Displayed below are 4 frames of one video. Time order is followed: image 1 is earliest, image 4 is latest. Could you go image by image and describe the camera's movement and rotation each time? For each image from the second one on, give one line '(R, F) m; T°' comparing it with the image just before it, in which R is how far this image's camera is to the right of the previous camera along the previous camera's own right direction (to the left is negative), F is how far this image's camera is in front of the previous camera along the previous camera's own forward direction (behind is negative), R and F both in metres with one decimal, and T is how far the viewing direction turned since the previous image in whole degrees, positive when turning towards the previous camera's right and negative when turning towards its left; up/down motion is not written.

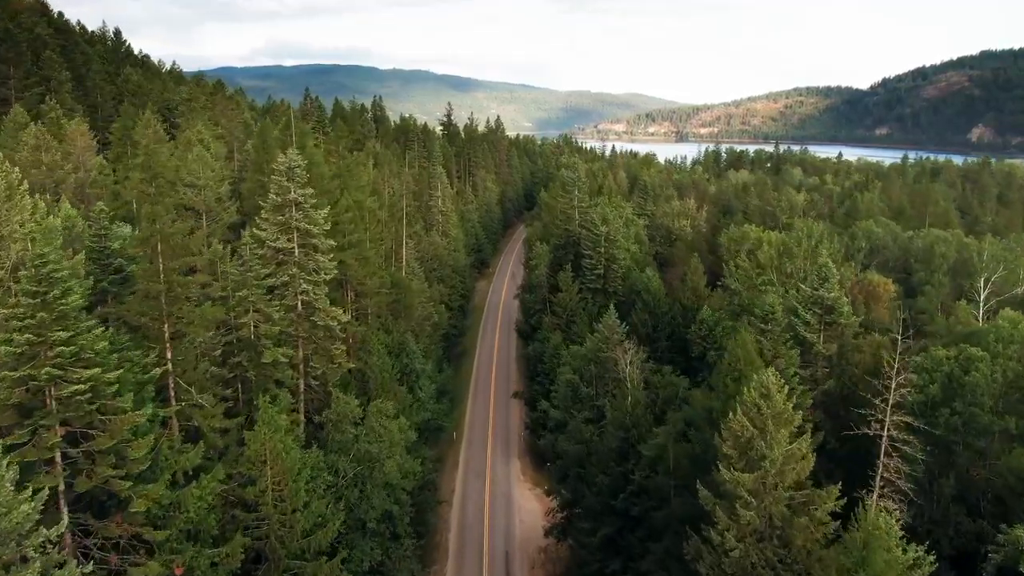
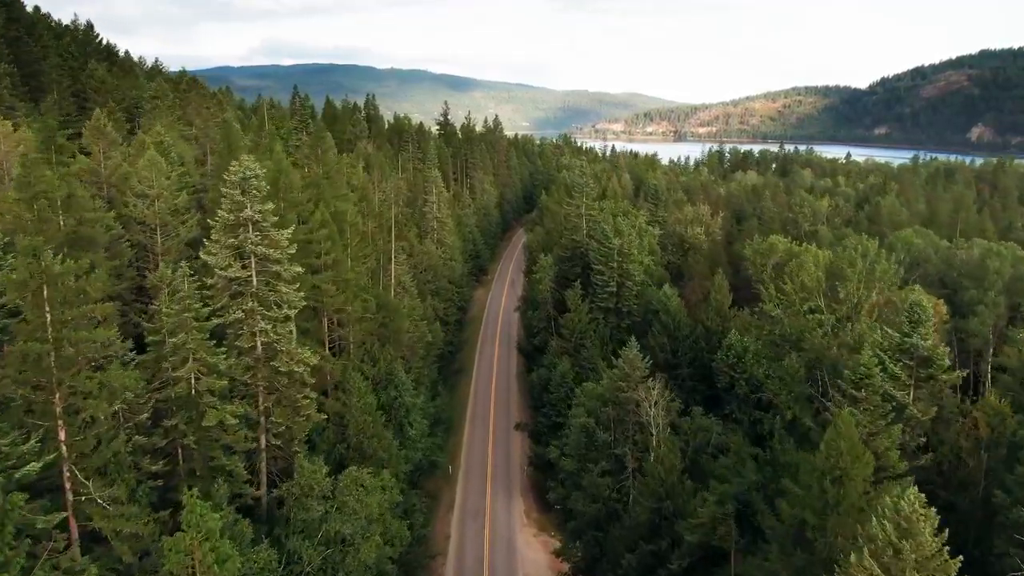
(-0.4, +6.7) m; 0°
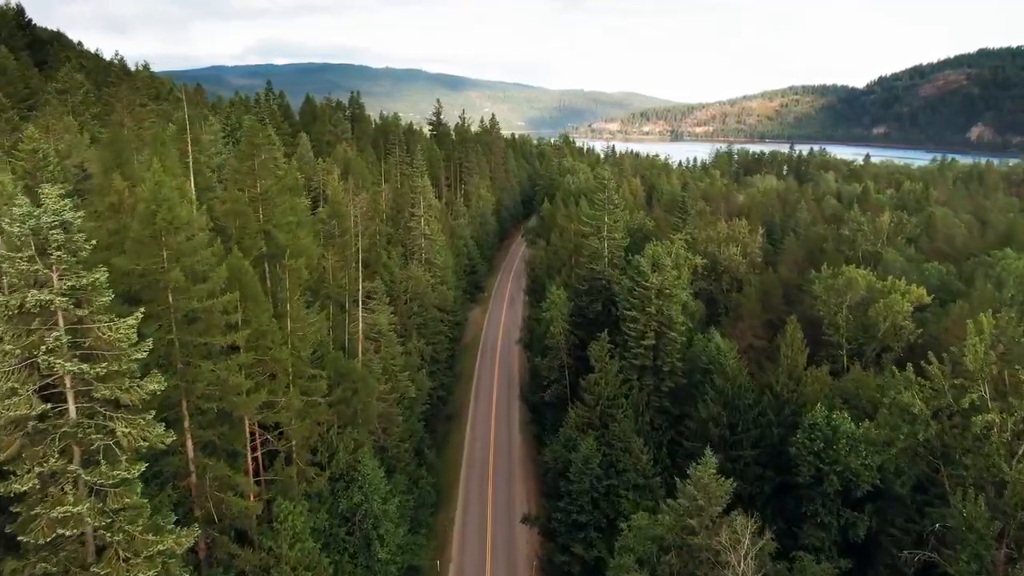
(-0.8, +13.3) m; 0°
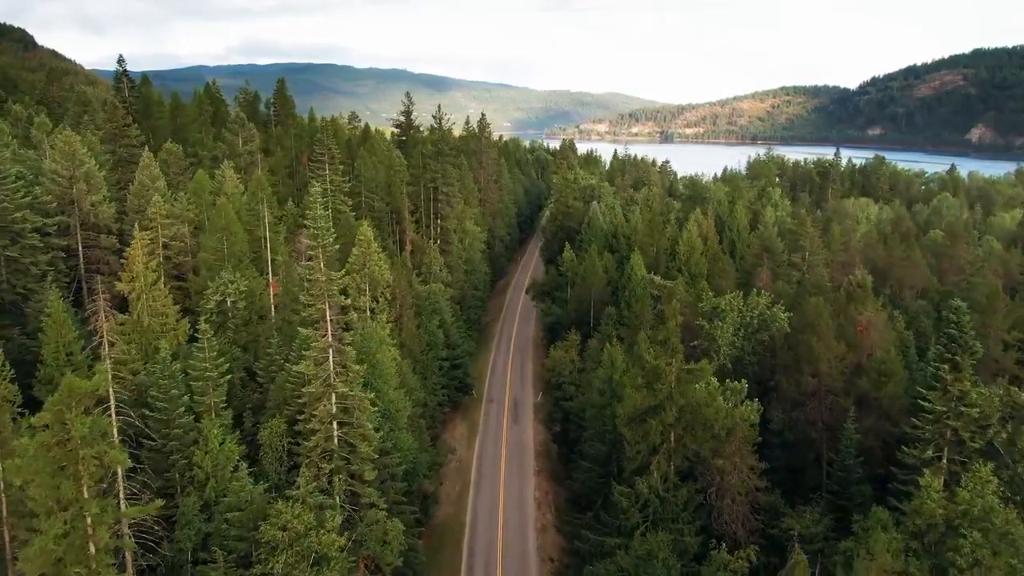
(-2.2, +43.3) m; +1°
